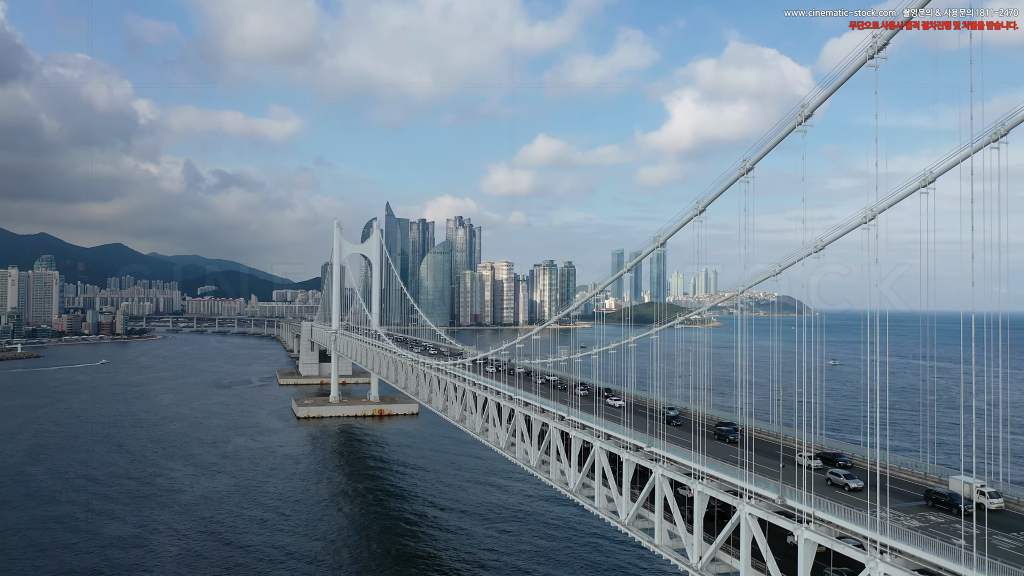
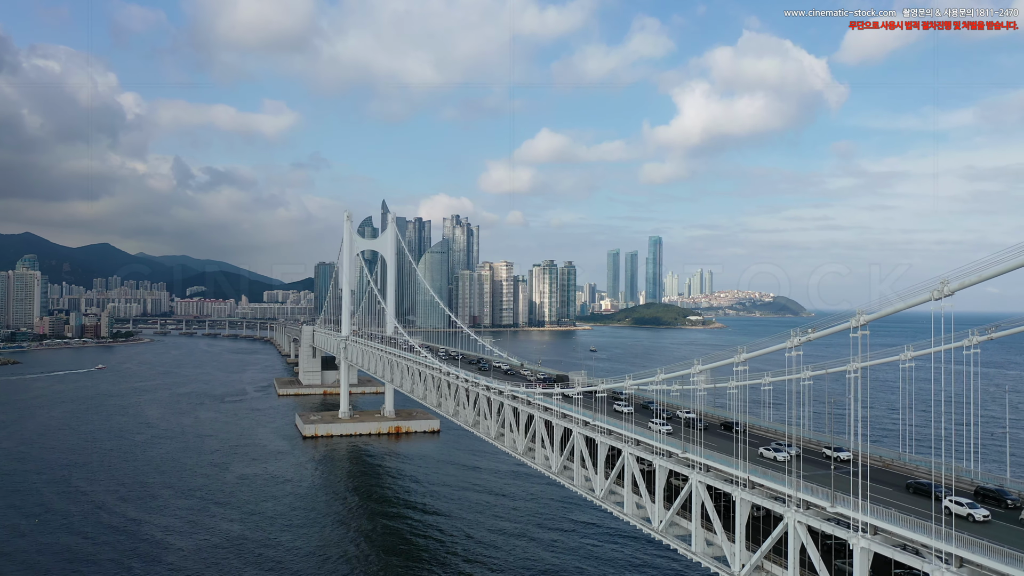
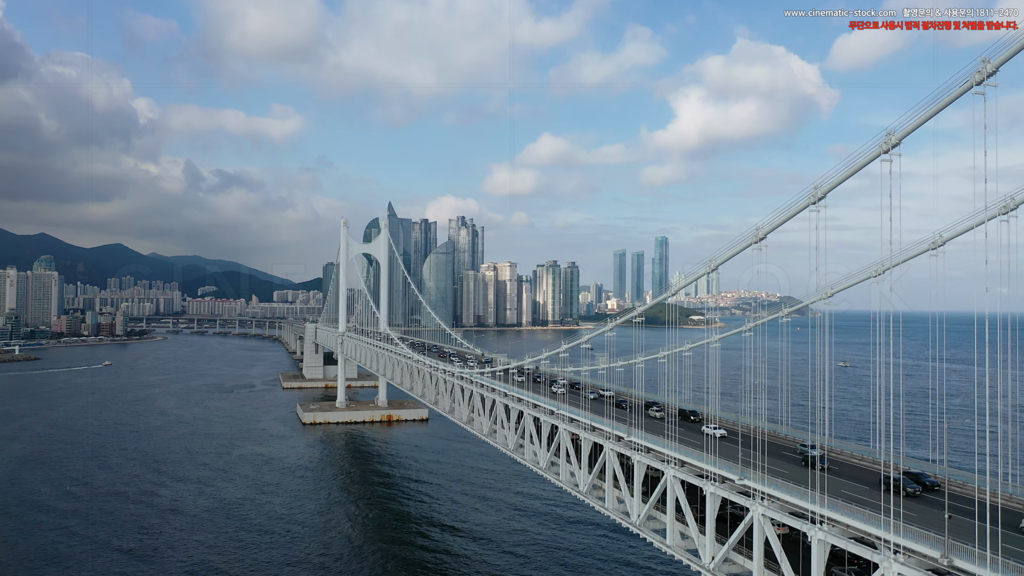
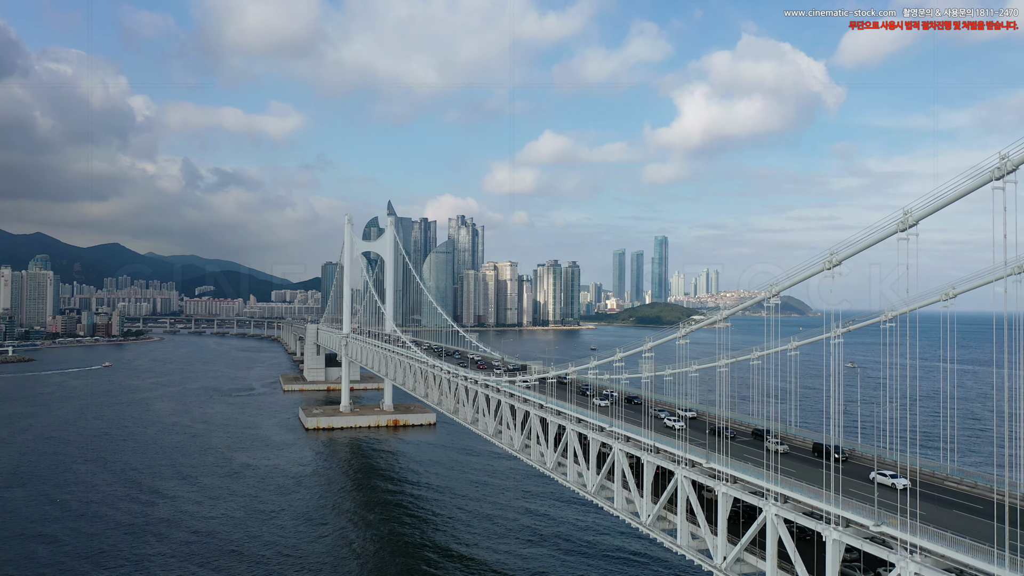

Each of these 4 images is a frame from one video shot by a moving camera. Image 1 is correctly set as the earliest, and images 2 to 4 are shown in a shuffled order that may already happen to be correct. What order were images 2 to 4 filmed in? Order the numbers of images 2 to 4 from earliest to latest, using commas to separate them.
3, 4, 2
